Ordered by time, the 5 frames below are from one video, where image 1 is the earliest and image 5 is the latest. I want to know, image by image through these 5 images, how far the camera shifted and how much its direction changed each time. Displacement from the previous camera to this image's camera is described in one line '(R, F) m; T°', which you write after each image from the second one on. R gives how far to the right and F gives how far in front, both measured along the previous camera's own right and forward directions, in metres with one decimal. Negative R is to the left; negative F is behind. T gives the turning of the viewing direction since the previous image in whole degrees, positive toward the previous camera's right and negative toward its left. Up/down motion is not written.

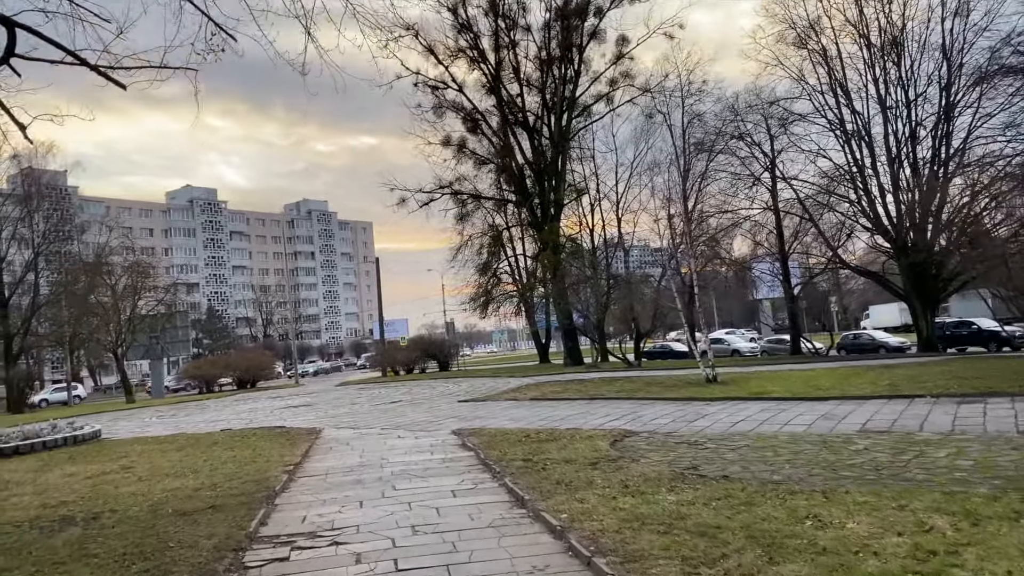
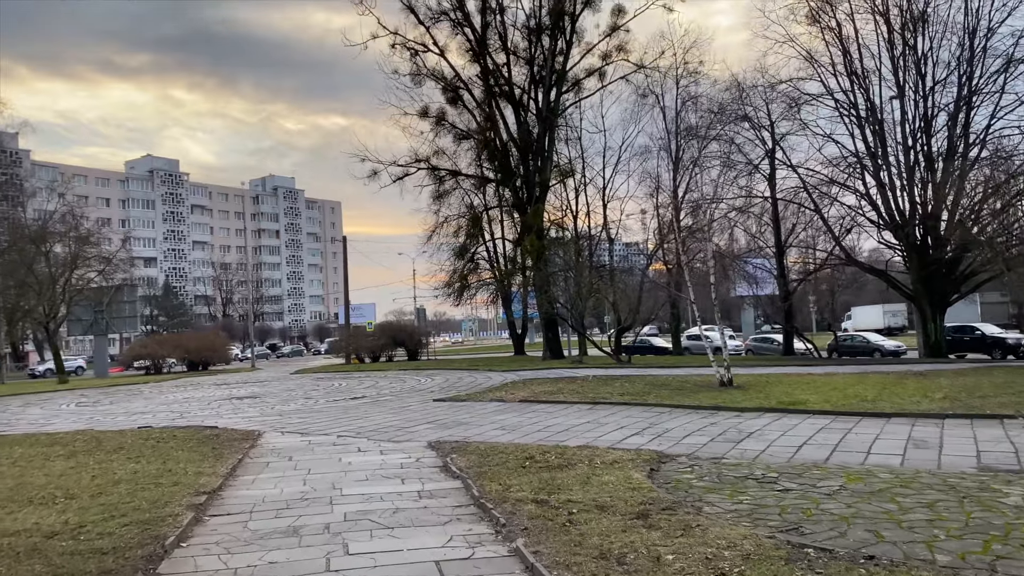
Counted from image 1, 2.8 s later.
(-0.3, +2.3) m; +2°
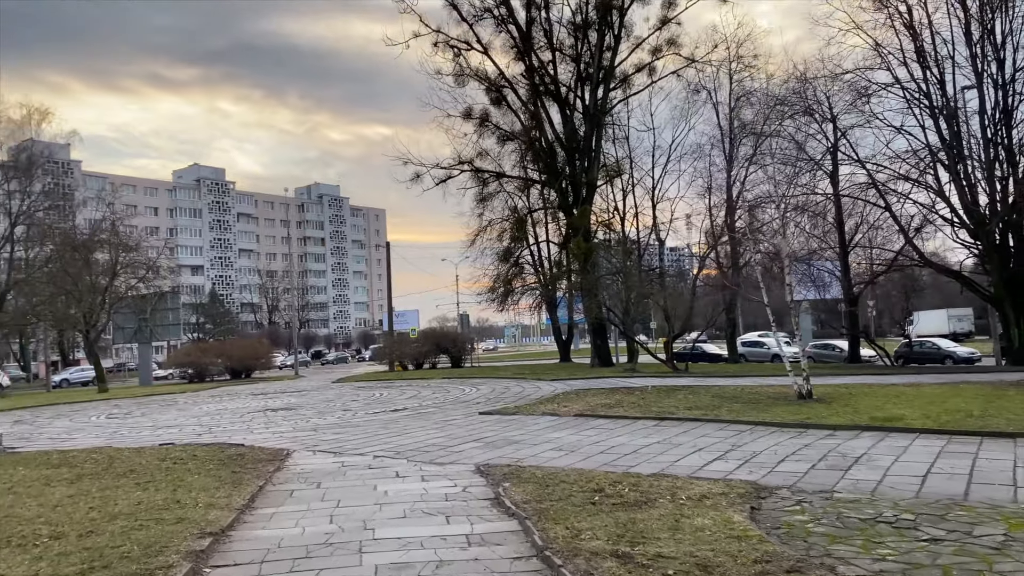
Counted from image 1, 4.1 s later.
(-0.2, +1.1) m; -3°
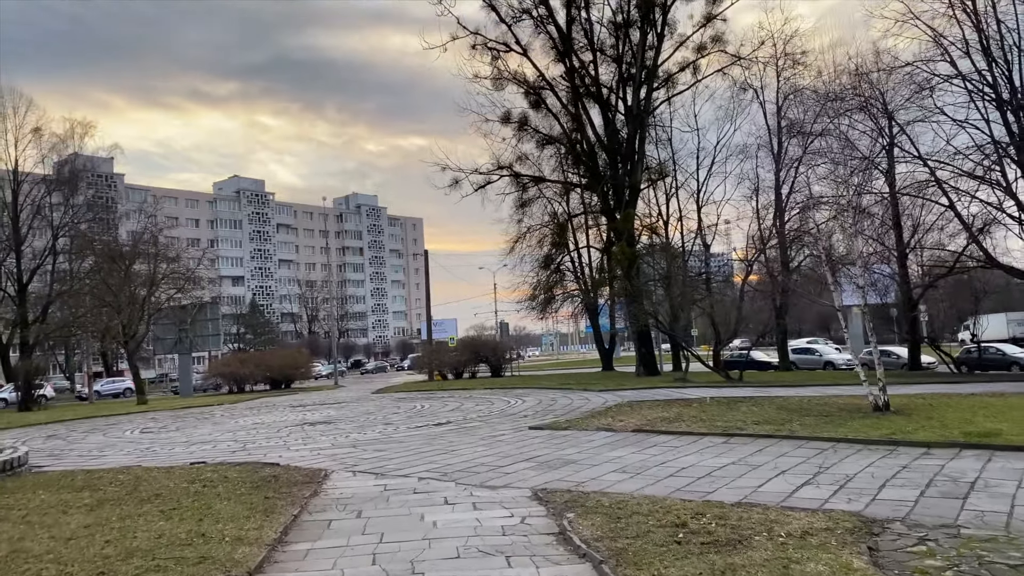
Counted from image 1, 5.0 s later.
(-0.2, +0.7) m; -3°
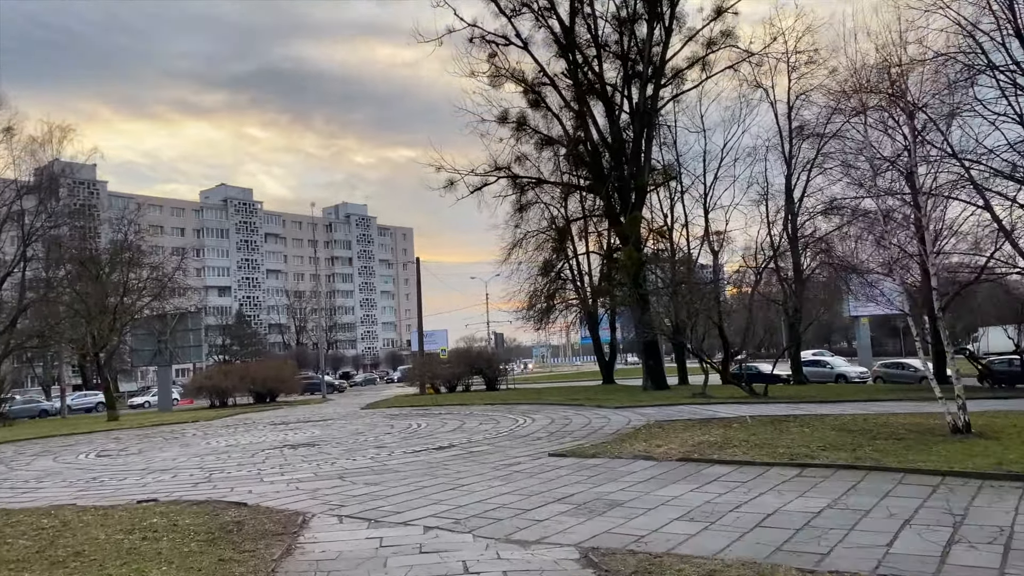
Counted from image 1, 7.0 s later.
(-0.3, +1.7) m; +1°
